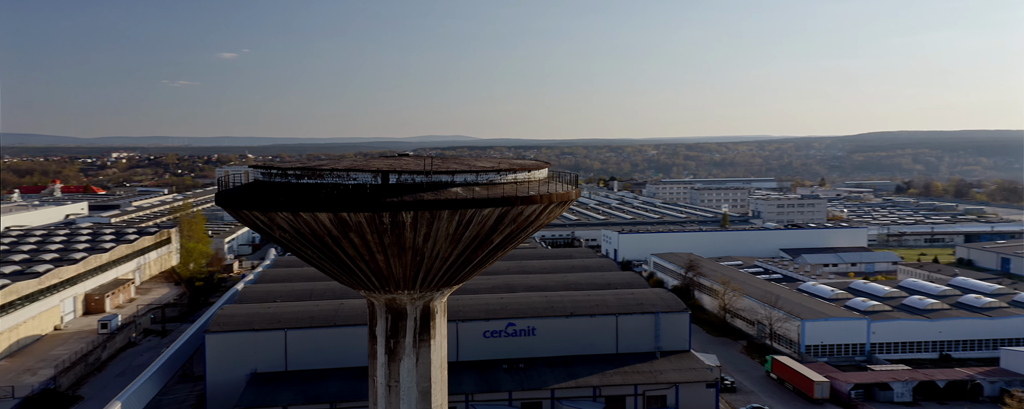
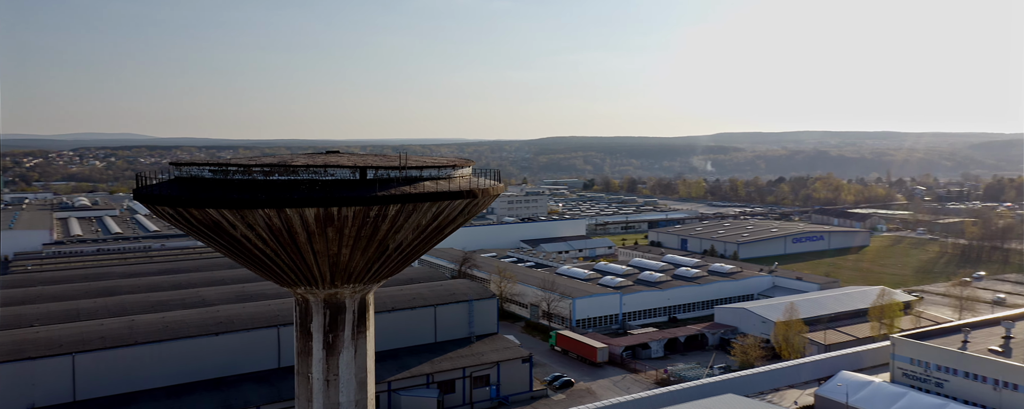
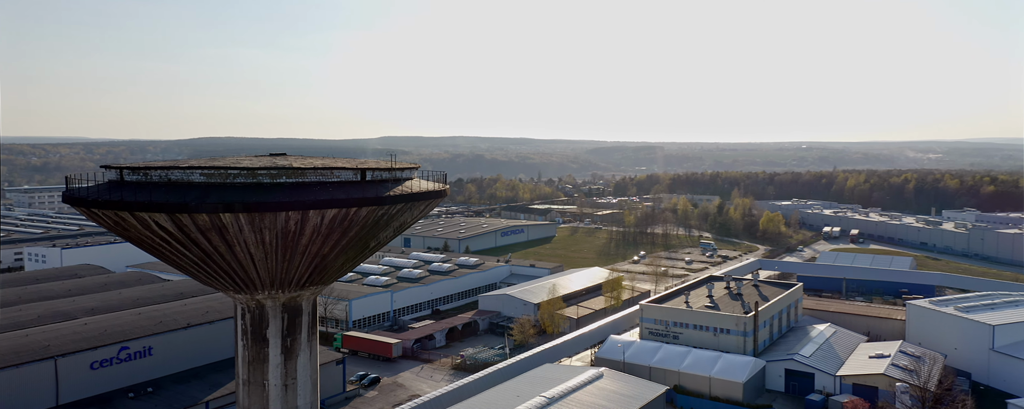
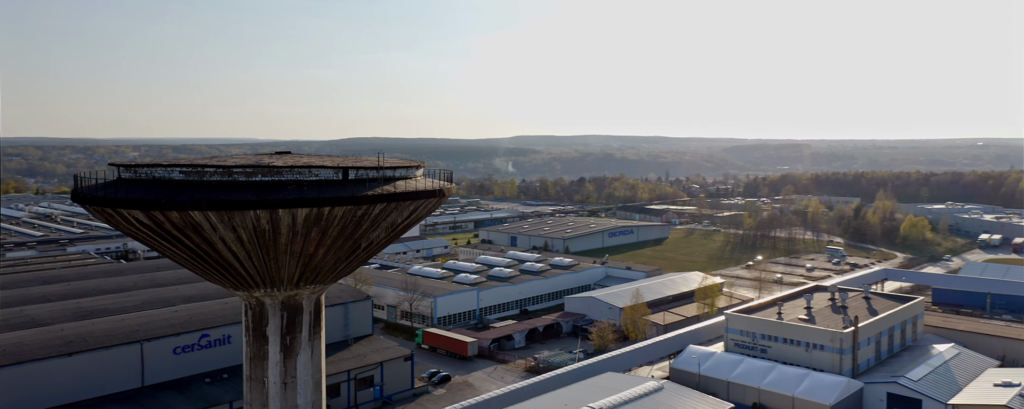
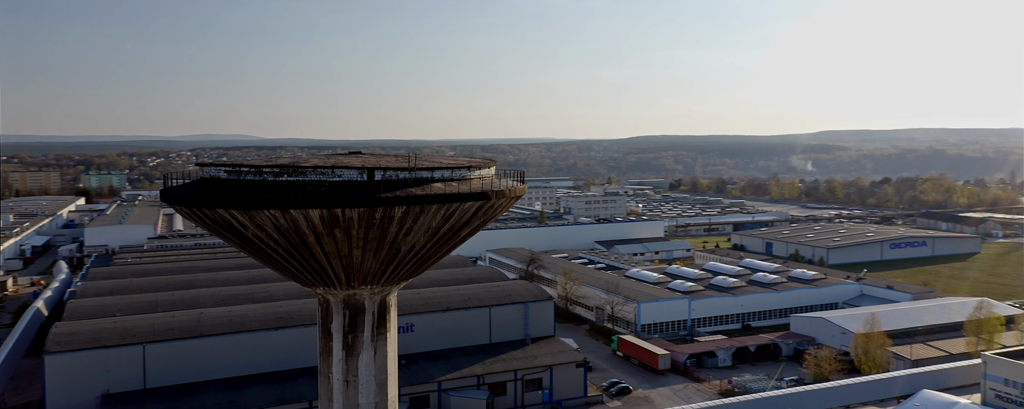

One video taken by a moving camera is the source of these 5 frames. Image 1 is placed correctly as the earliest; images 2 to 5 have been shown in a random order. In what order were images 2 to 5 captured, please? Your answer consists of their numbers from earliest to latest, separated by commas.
5, 2, 4, 3
